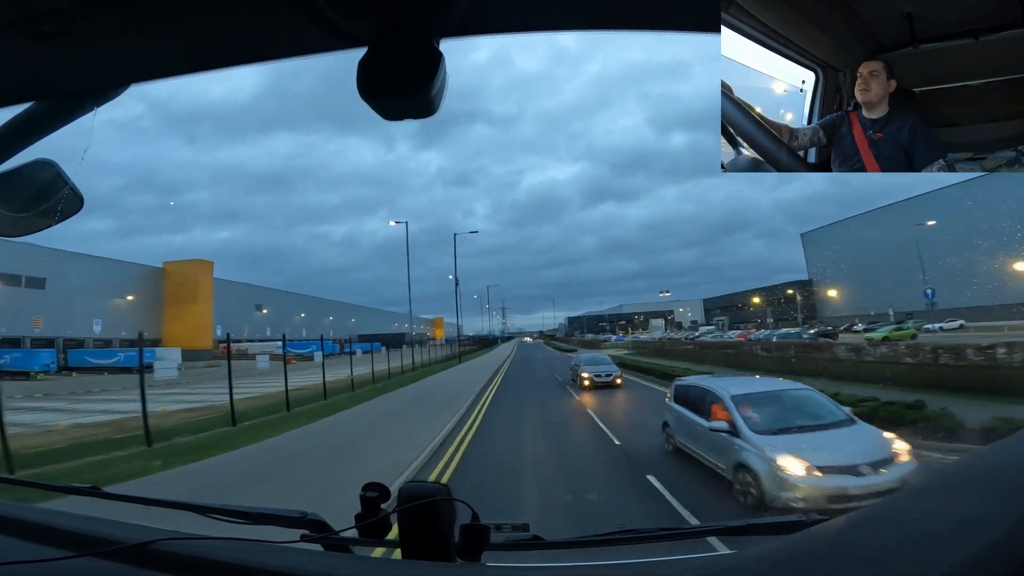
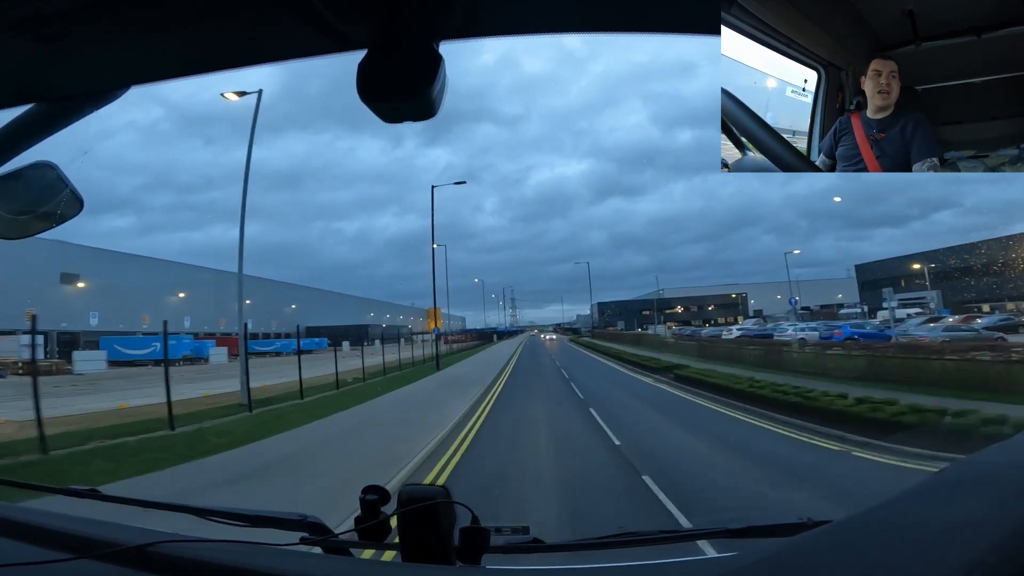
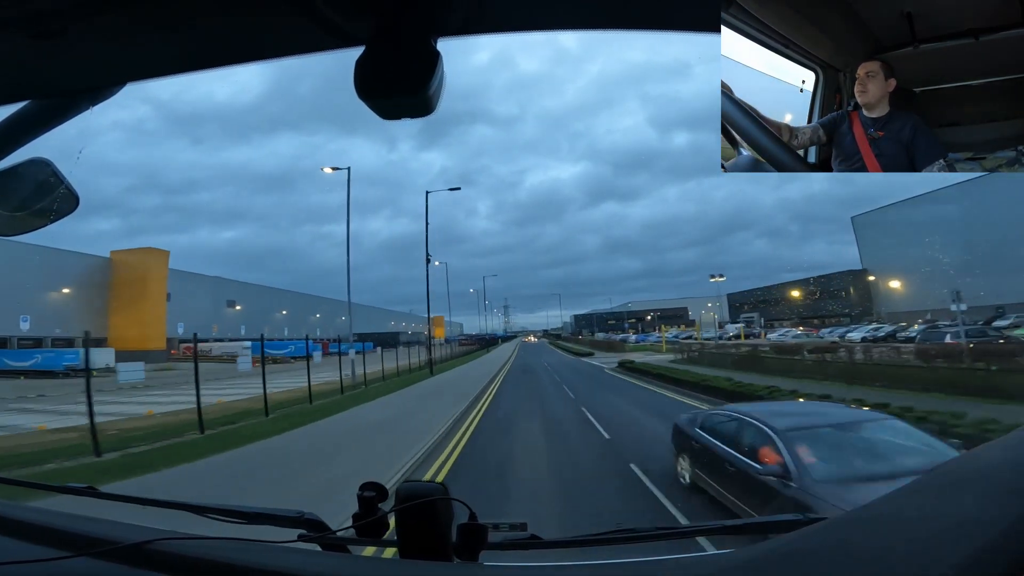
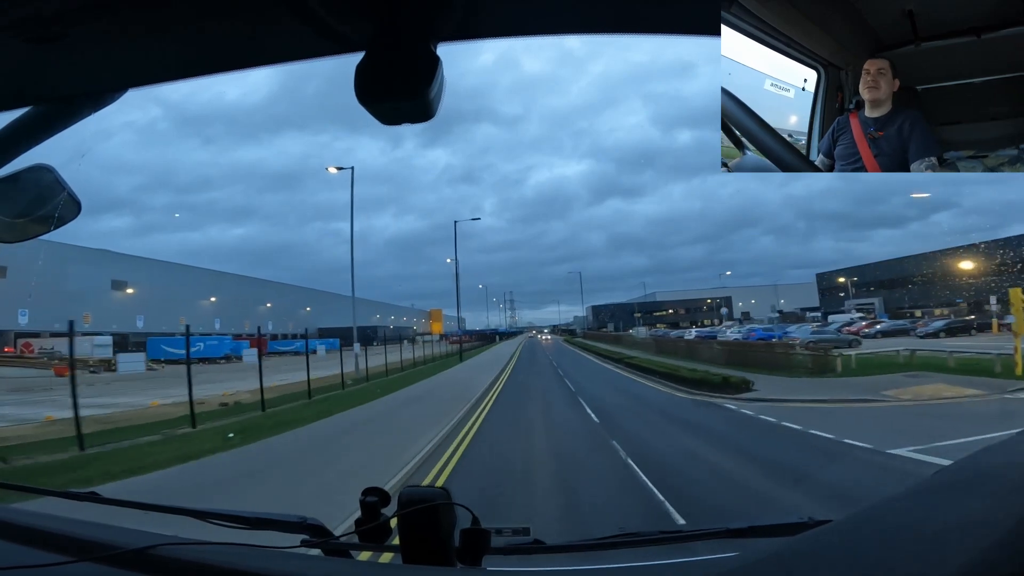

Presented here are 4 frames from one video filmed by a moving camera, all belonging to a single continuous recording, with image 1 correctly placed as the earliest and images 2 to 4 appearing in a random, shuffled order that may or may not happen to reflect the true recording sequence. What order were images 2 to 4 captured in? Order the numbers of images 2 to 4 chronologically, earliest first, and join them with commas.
3, 4, 2
